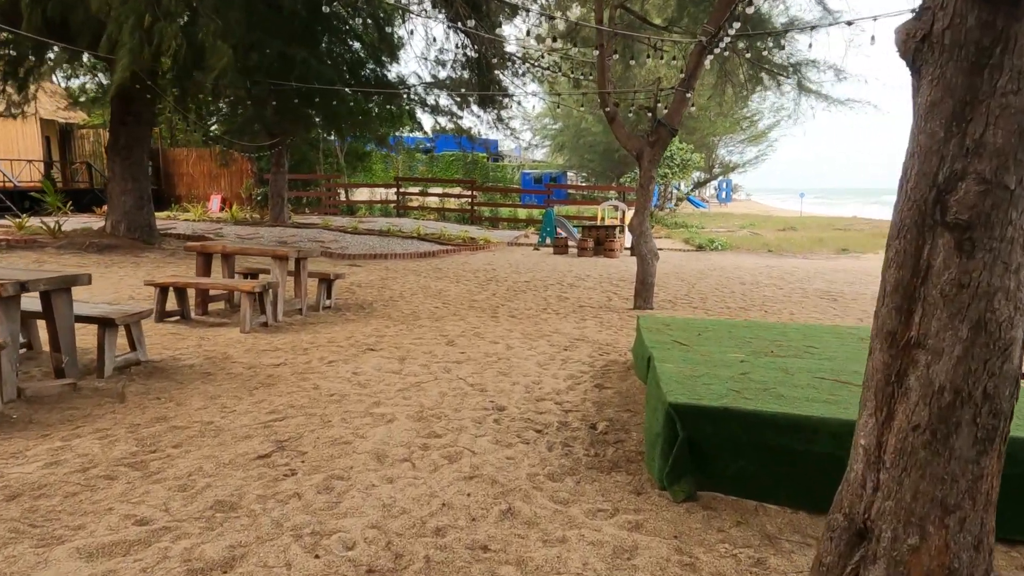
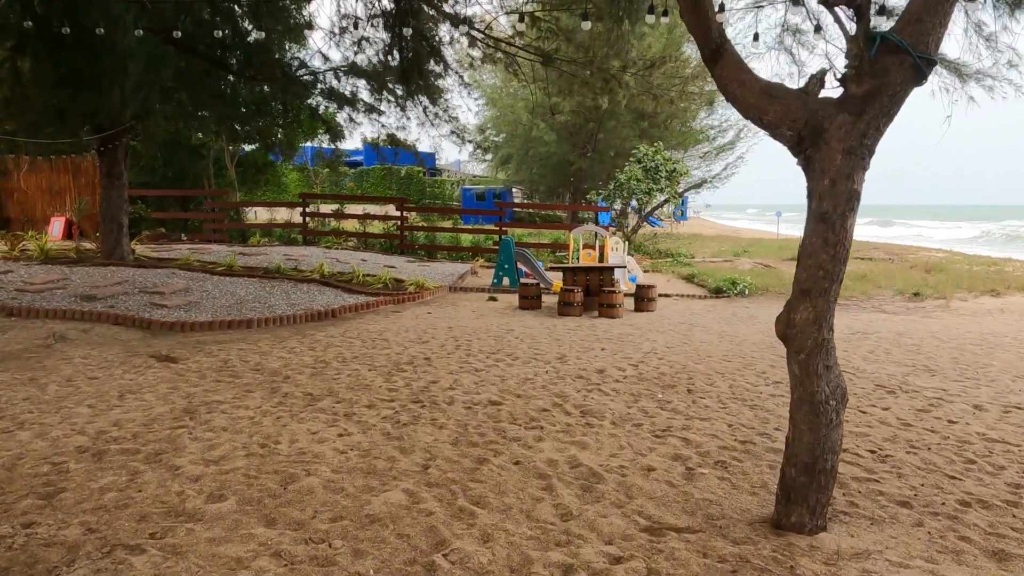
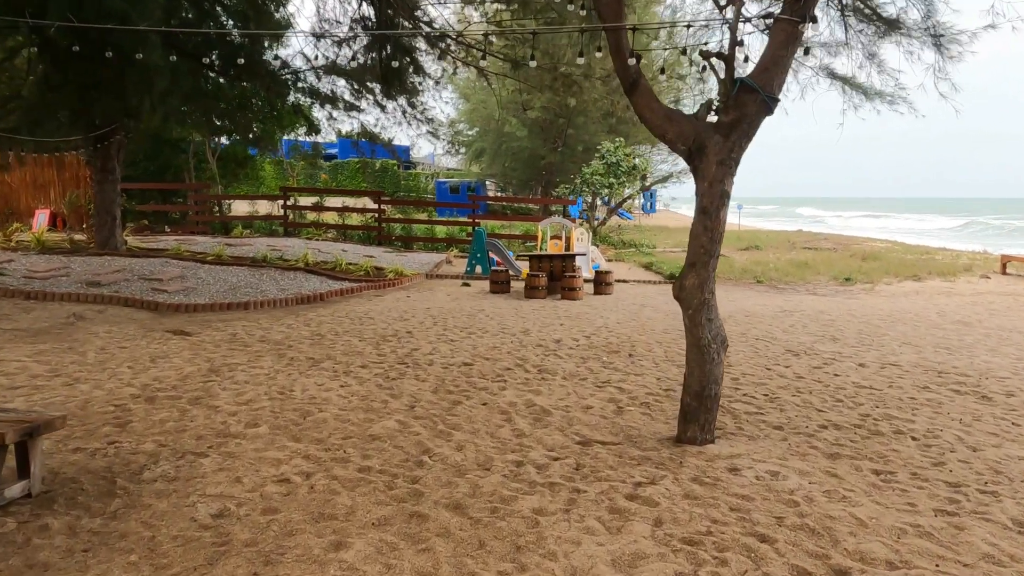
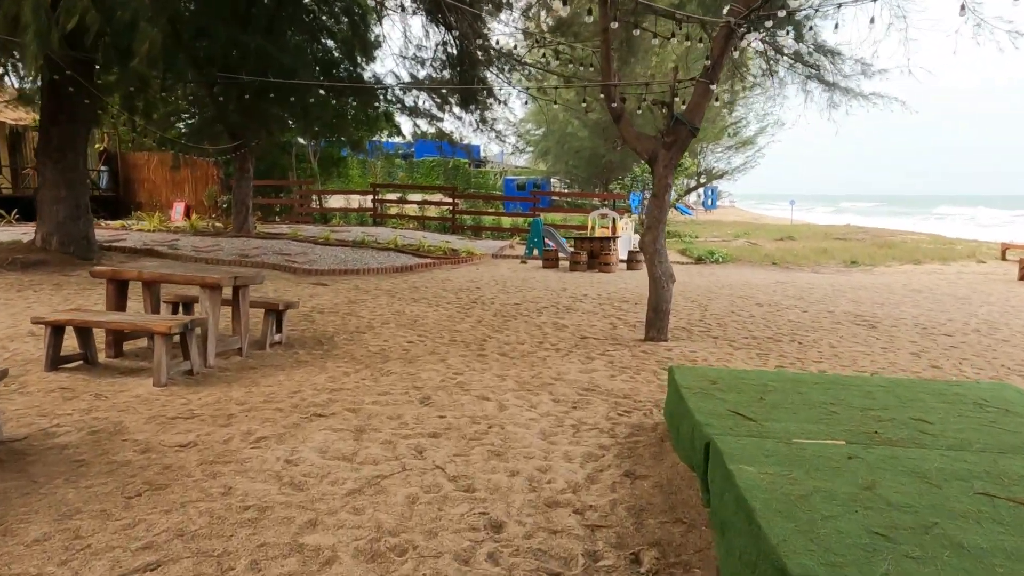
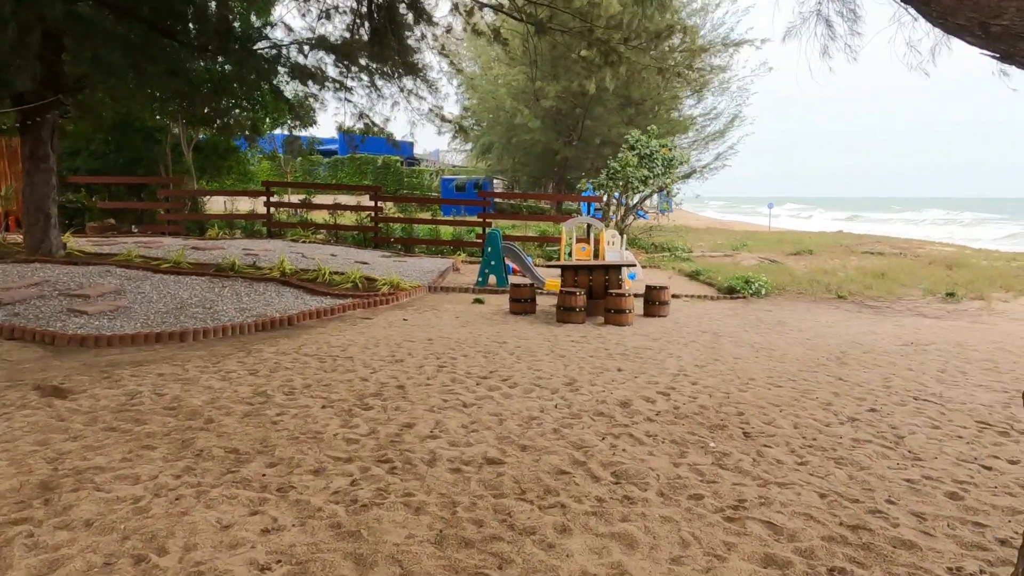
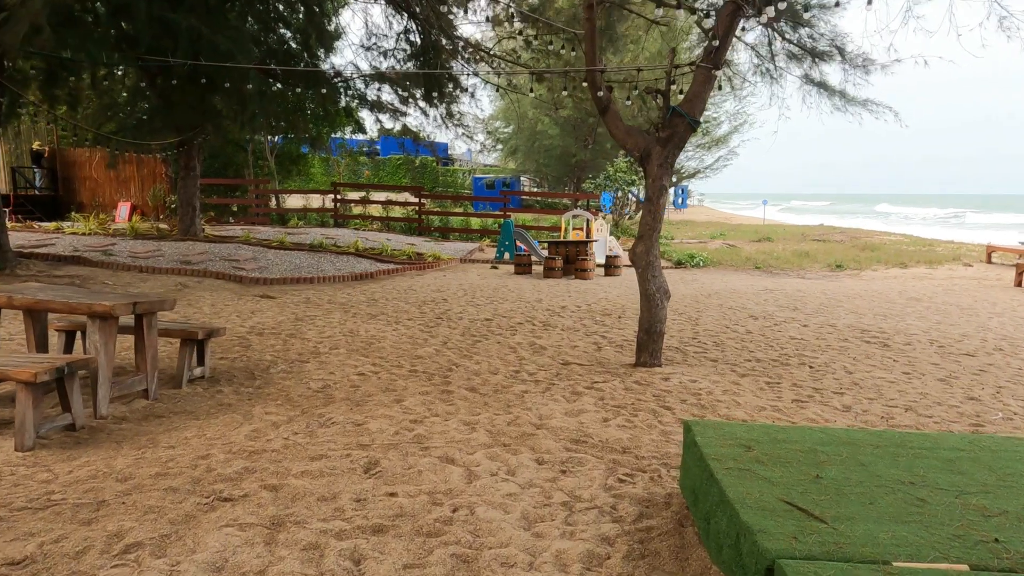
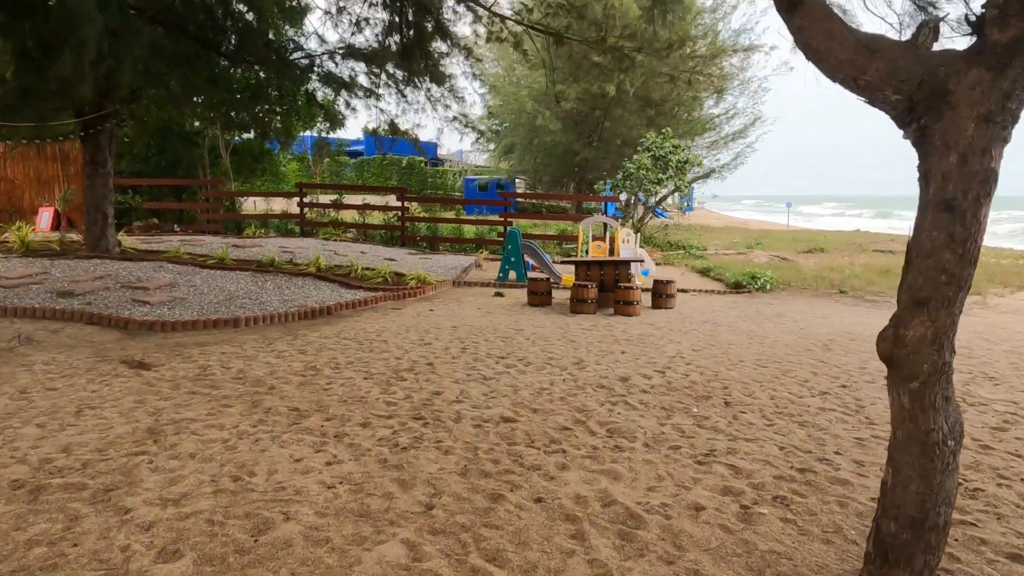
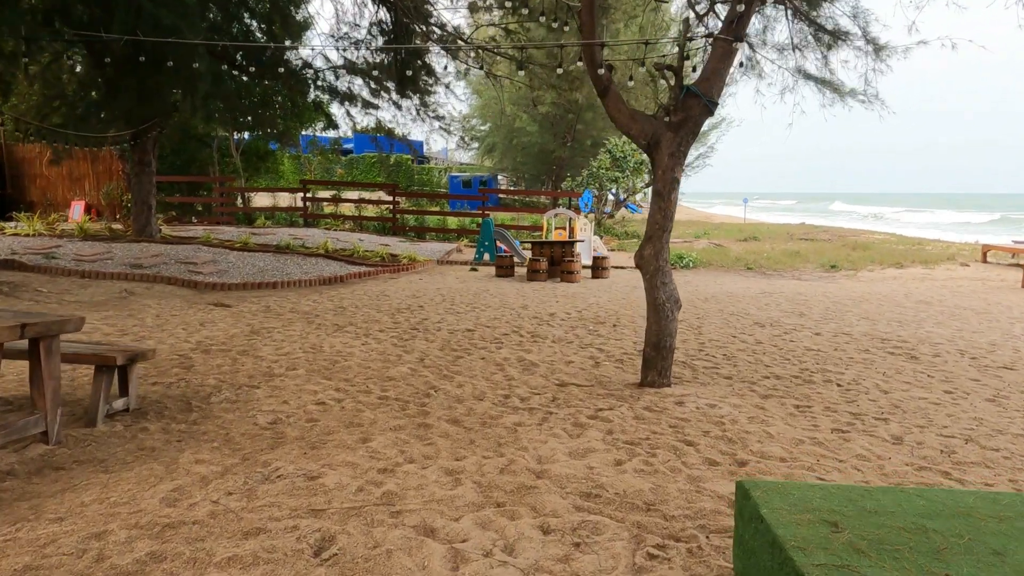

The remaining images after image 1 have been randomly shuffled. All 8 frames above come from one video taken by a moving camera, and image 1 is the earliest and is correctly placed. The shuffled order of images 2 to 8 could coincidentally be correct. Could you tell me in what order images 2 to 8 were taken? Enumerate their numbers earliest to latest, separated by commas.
4, 6, 8, 3, 2, 7, 5
